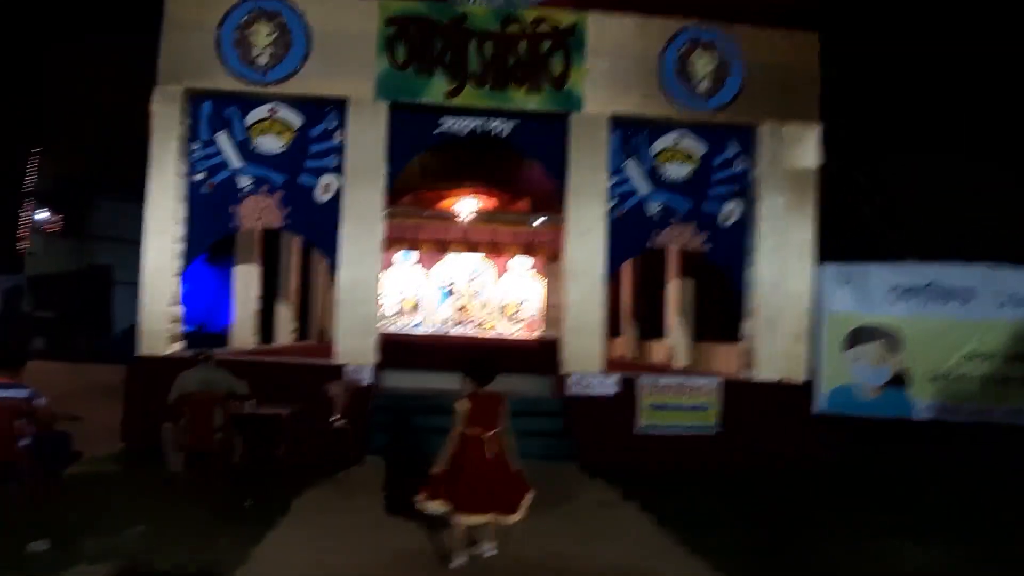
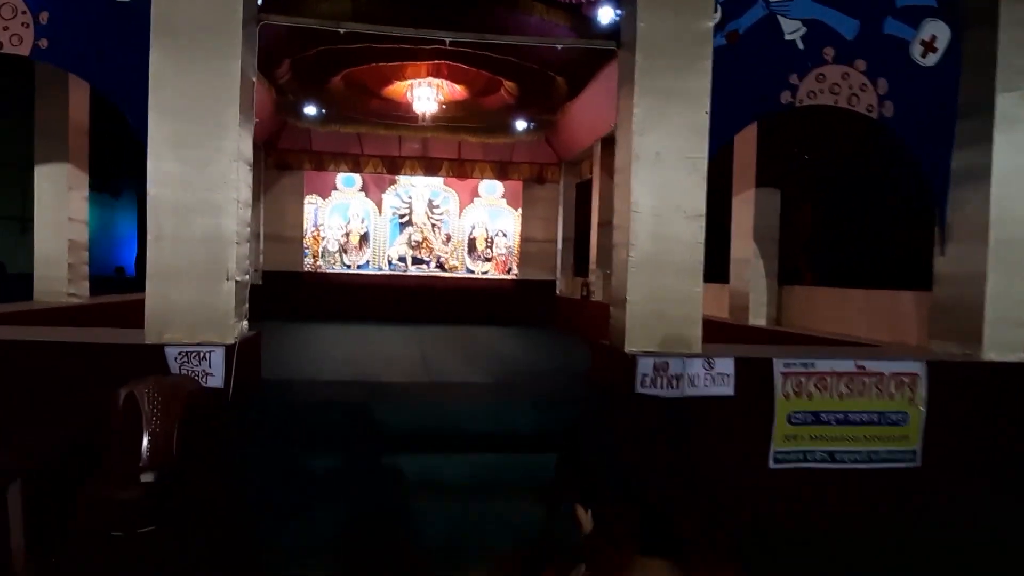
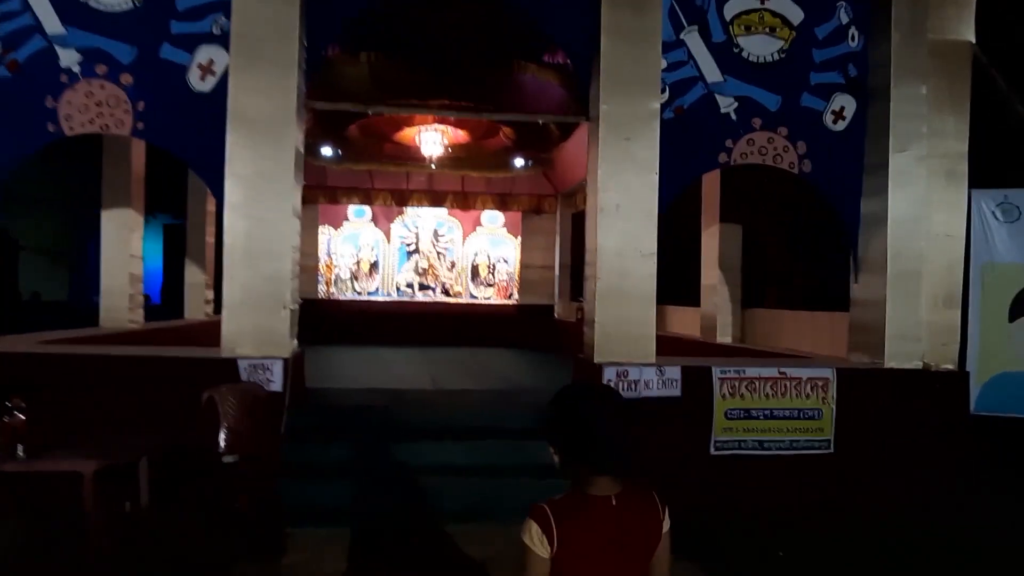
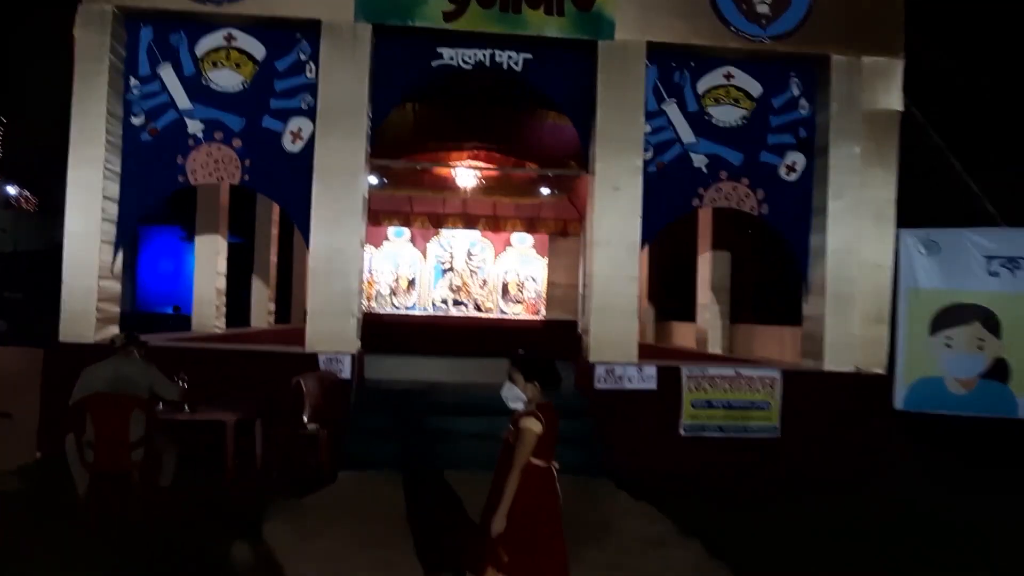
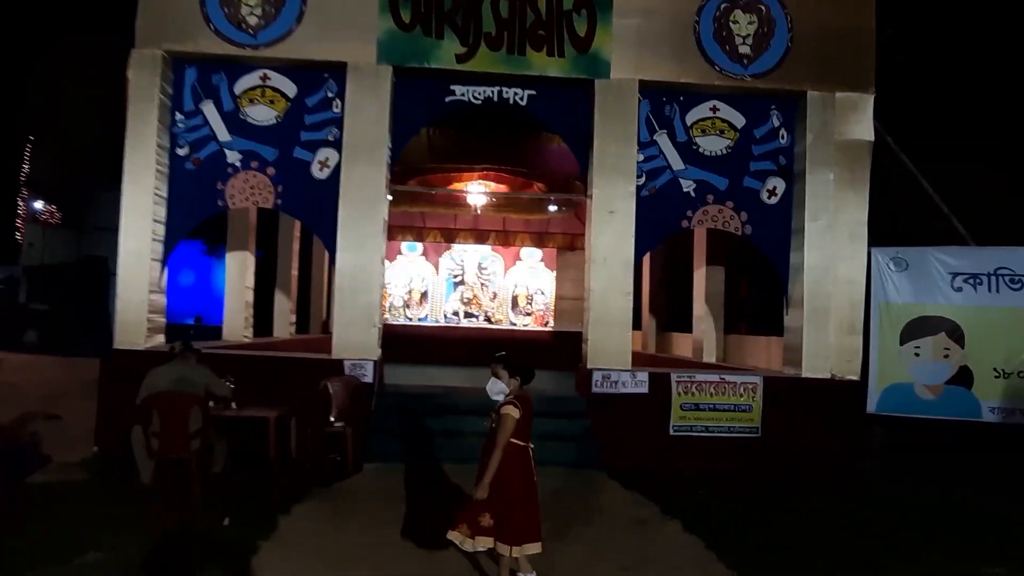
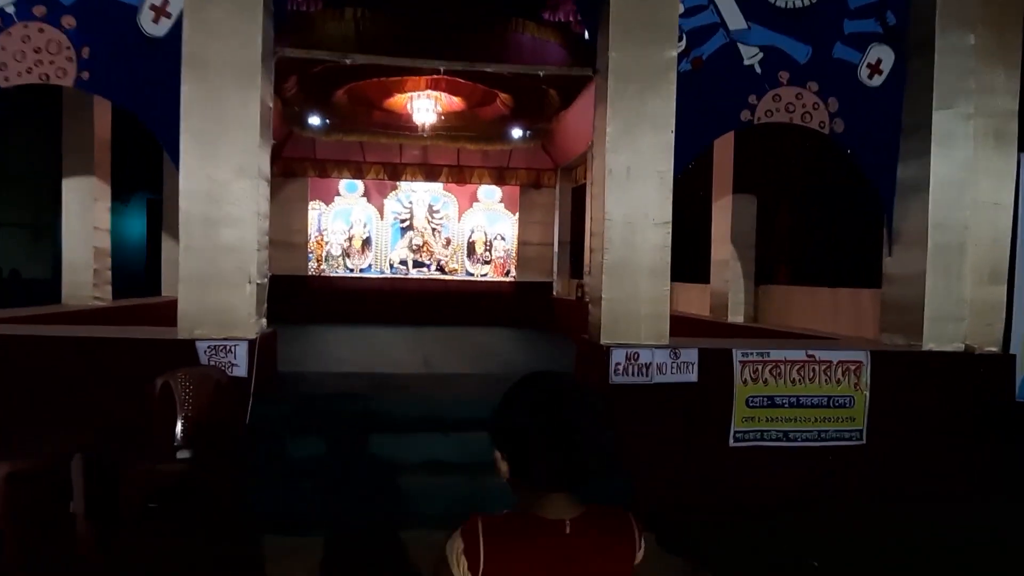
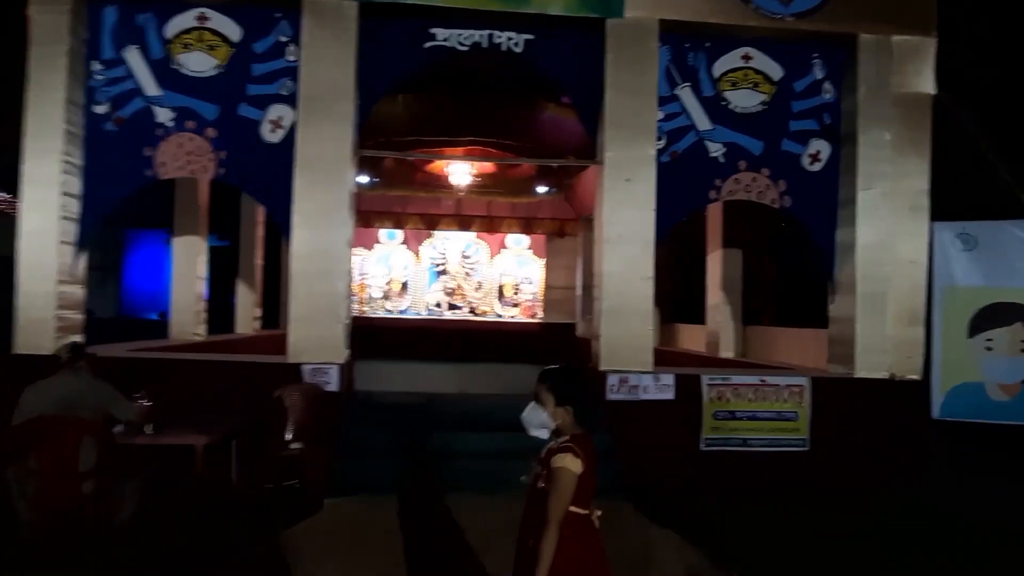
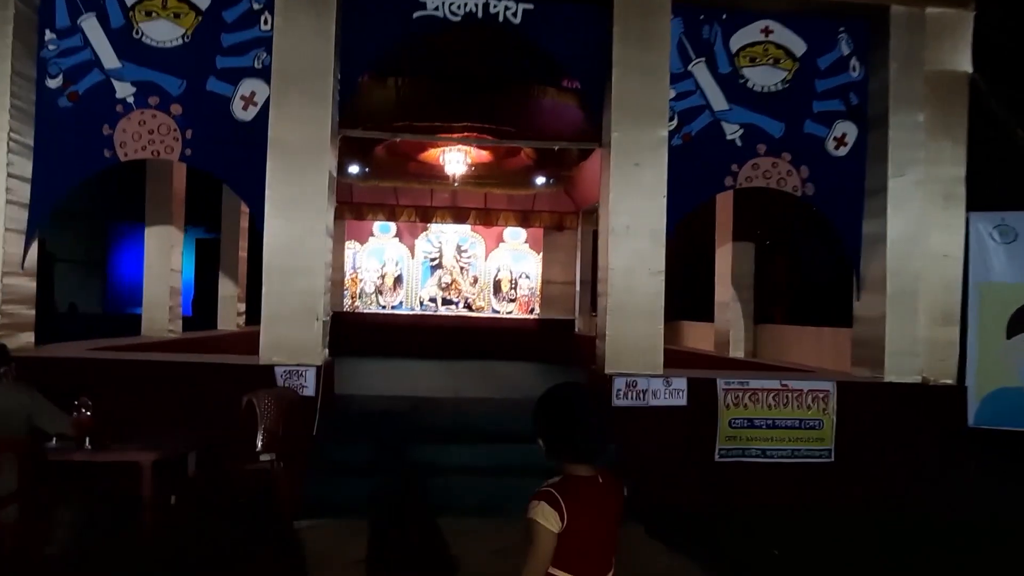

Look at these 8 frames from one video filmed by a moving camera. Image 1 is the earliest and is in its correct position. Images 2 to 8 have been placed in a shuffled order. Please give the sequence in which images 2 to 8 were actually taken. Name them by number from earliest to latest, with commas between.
5, 4, 7, 8, 3, 6, 2
